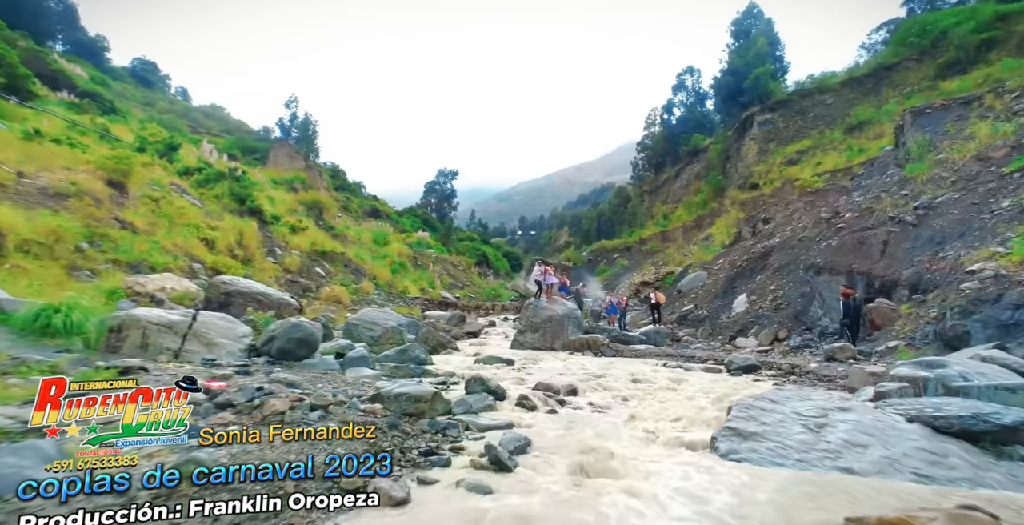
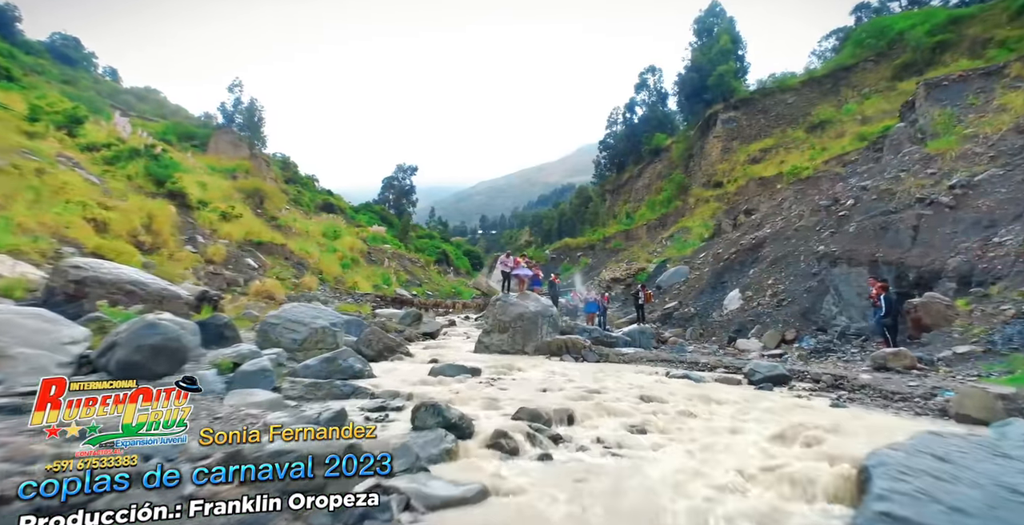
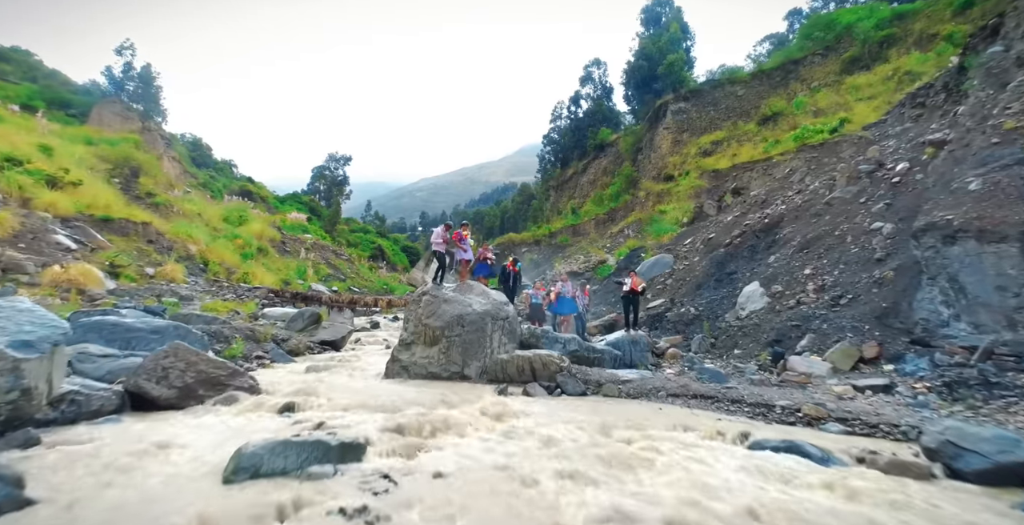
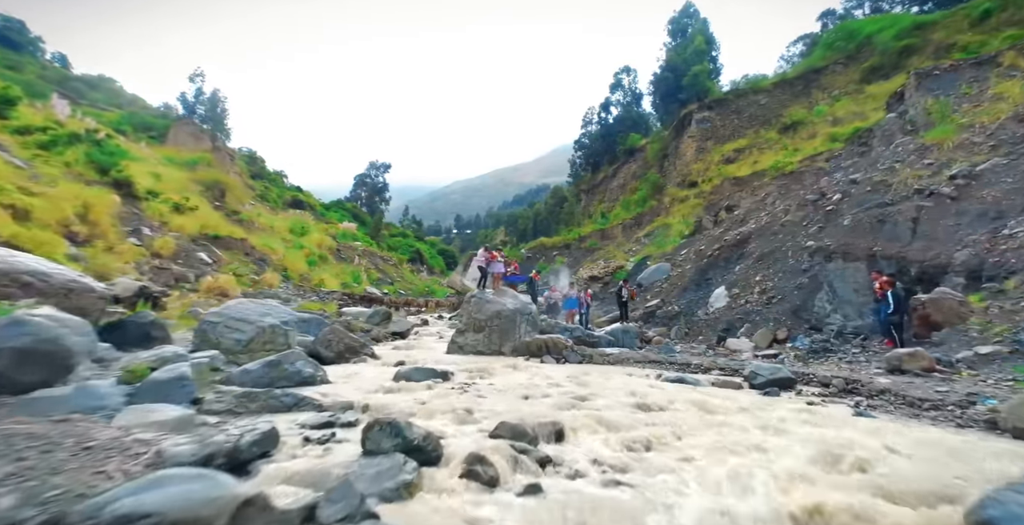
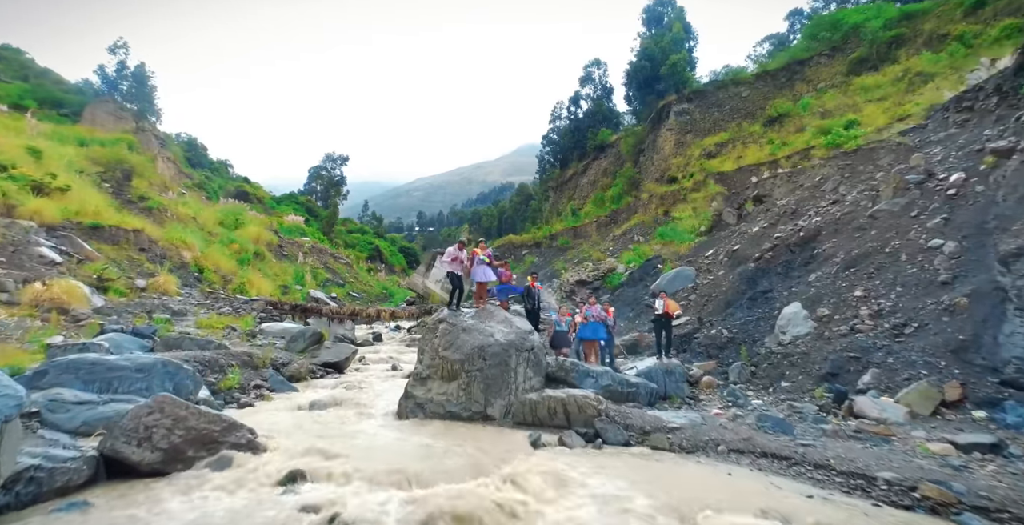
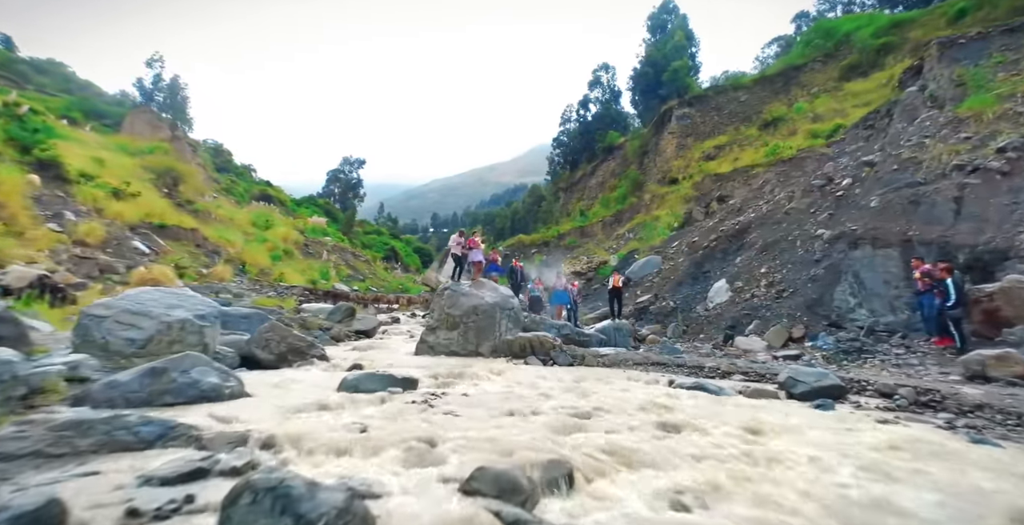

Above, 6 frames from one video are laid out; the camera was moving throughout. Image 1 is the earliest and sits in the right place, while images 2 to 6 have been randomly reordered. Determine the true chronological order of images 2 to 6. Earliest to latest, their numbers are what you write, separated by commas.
2, 4, 6, 3, 5
